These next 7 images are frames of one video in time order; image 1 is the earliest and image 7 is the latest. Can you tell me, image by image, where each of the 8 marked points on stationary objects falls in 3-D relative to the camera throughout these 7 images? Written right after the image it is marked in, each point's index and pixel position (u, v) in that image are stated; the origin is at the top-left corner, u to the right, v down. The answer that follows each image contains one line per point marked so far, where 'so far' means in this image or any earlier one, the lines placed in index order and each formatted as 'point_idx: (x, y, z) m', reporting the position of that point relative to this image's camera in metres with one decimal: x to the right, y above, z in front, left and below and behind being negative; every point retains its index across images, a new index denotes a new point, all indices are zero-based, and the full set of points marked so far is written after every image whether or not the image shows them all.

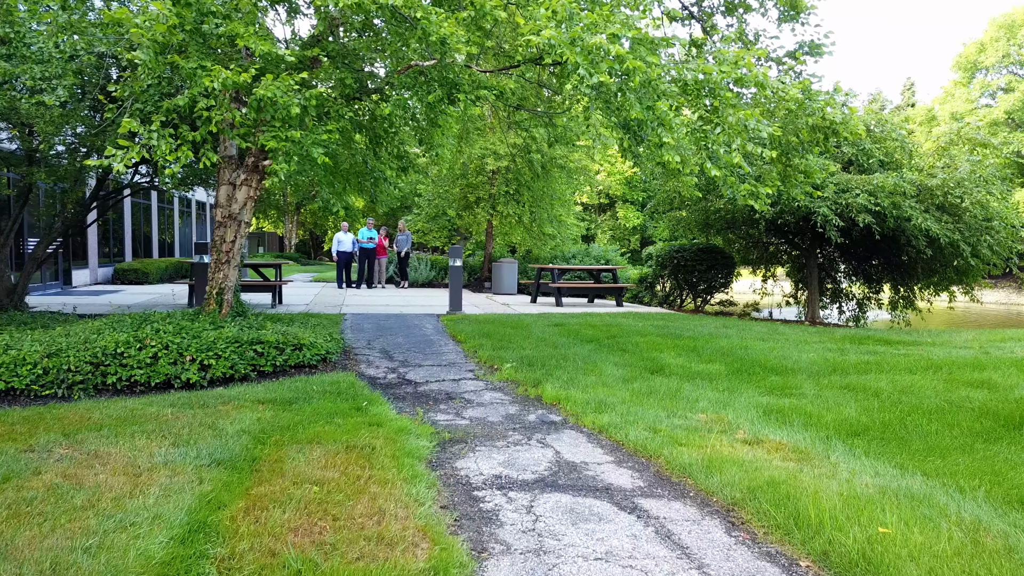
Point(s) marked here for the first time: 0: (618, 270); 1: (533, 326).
0: (+1.9, +0.3, +14.5) m
1: (+0.3, -0.5, +10.0) m
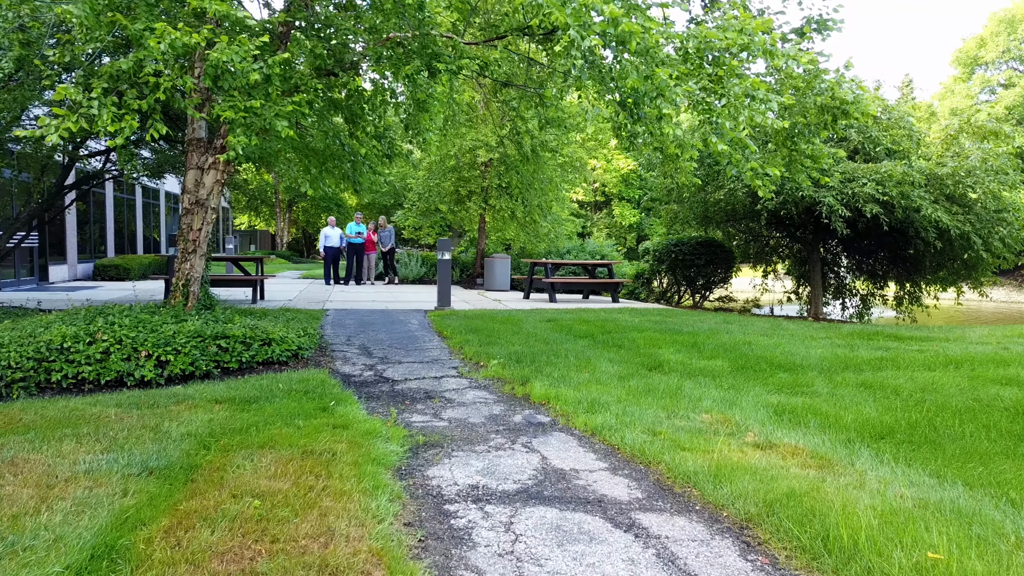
0: (+1.8, +0.4, +14.0) m
1: (+0.2, -0.4, +9.4) m
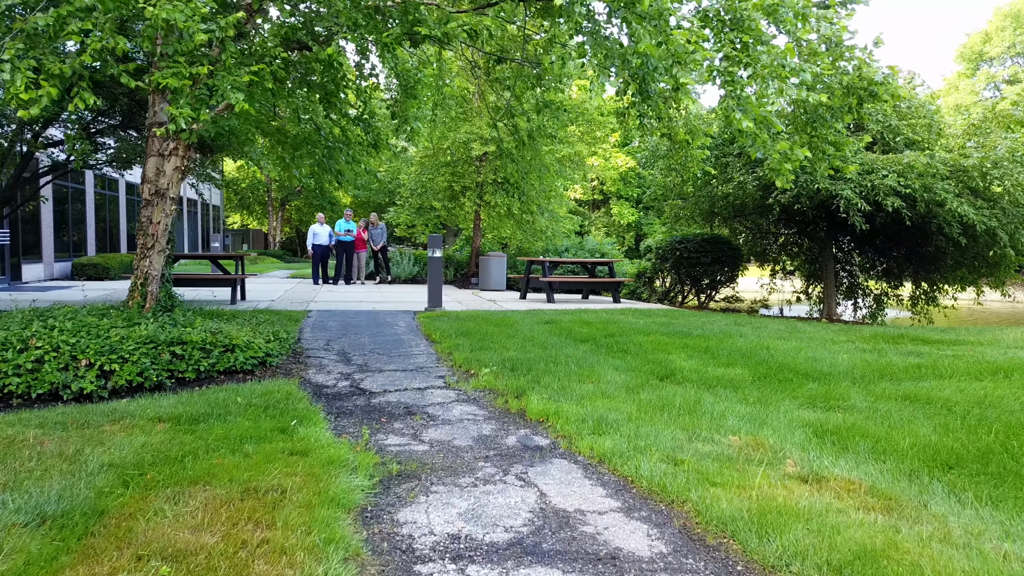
0: (+1.7, +0.4, +13.2) m
1: (+0.1, -0.4, +8.7) m
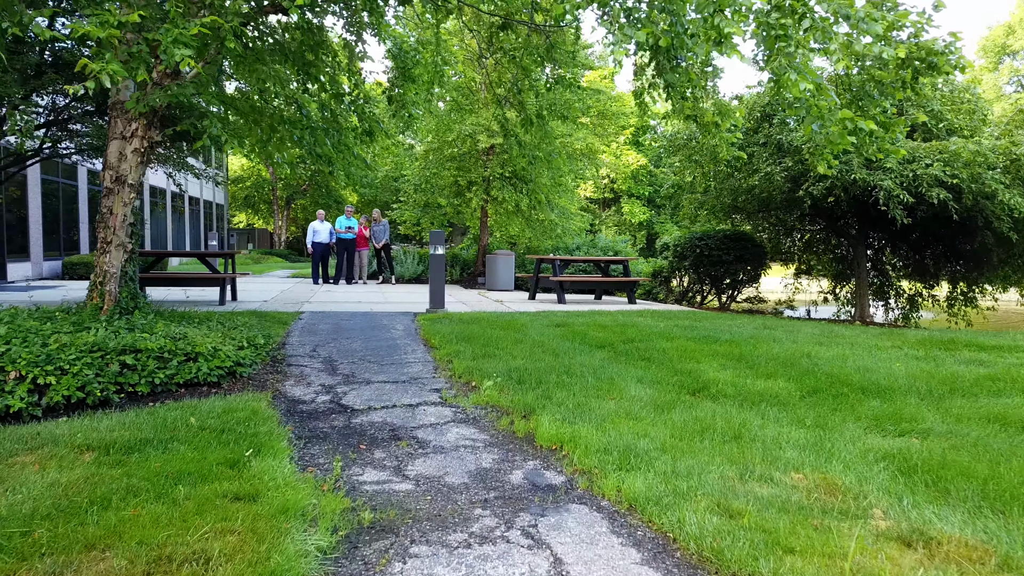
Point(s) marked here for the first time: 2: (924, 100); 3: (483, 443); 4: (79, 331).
0: (+1.8, +0.4, +12.4) m
1: (+0.2, -0.4, +7.9) m
2: (+4.9, +2.2, +9.5) m
3: (-0.1, -0.7, +3.8) m
4: (-2.7, -0.3, +4.9) m
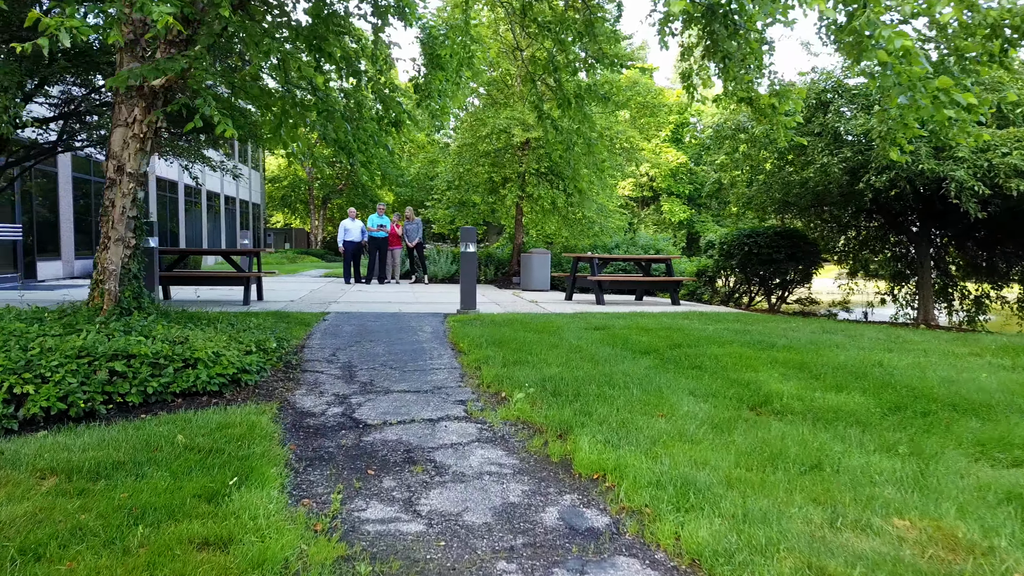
0: (+2.4, +0.4, +11.8) m
1: (+0.5, -0.4, +7.3) m
2: (+5.3, +2.2, +8.7) m
3: (0.0, -0.7, +3.2) m
4: (-2.5, -0.3, +4.4) m
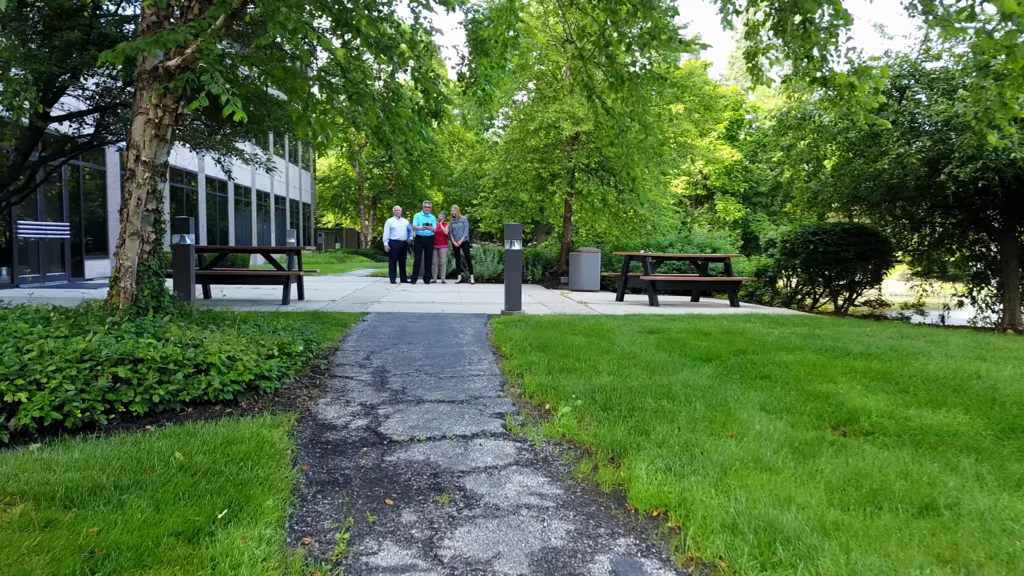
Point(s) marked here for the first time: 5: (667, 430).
0: (+3.0, +0.4, +11.1) m
1: (+0.9, -0.4, +6.8) m
2: (+5.8, +2.2, +7.8) m
3: (+0.1, -0.7, +2.7) m
4: (-2.2, -0.2, +4.1) m
5: (+0.7, -0.6, +3.4) m
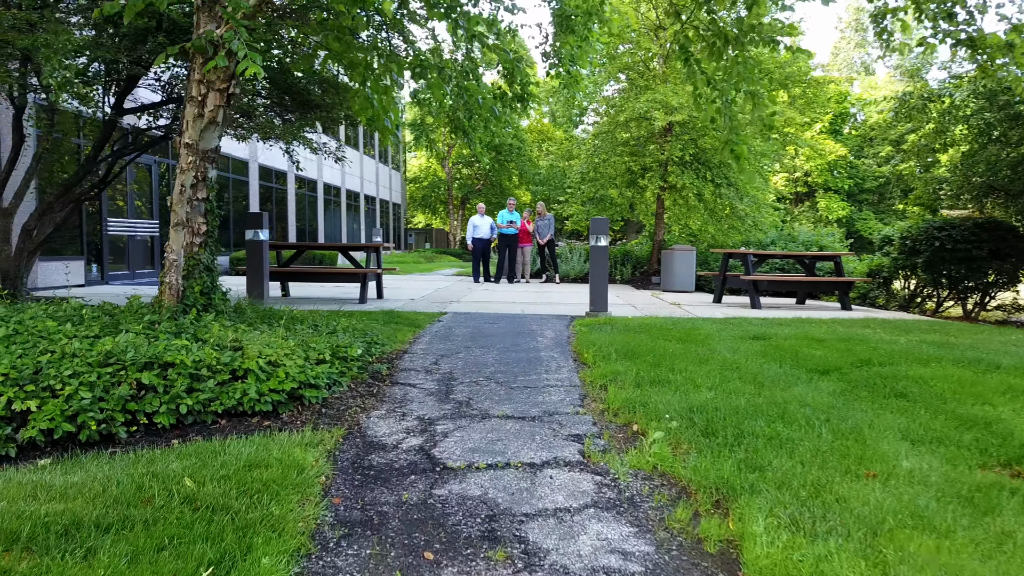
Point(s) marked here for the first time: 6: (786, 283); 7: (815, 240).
0: (+4.1, +0.4, +10.1) m
1: (+1.5, -0.4, +6.0) m
2: (+6.5, +2.2, +6.5) m
3: (+0.3, -0.7, +2.1) m
4: (-1.9, -0.2, +3.7) m
5: (+0.9, -0.6, +2.7) m
6: (+3.2, +0.1, +9.4) m
7: (+5.7, +0.9, +15.2) m
